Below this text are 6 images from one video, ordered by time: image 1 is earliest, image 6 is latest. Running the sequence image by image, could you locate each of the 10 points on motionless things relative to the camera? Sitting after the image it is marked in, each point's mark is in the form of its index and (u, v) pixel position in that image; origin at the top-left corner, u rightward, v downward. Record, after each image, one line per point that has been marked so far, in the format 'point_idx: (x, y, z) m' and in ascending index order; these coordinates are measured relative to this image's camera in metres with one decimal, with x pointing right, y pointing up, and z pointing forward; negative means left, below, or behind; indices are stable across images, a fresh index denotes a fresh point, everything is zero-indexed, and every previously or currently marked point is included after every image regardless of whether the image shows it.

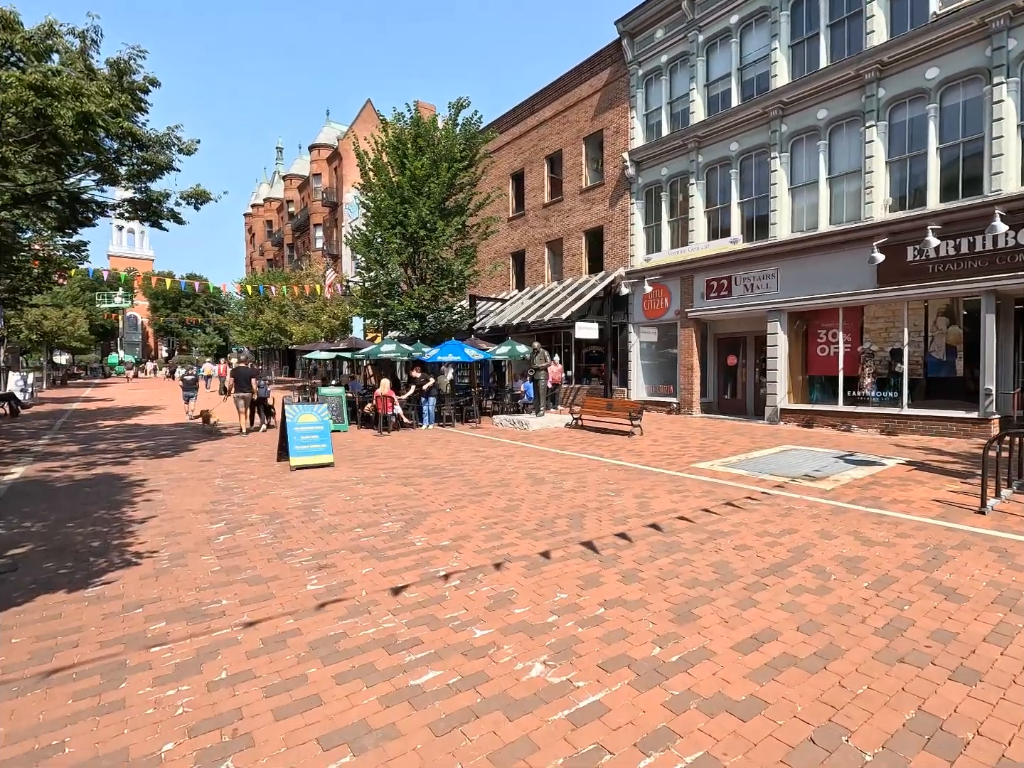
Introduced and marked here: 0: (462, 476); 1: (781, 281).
0: (-0.8, -1.5, +8.4) m
1: (+7.4, +2.8, +14.7) m
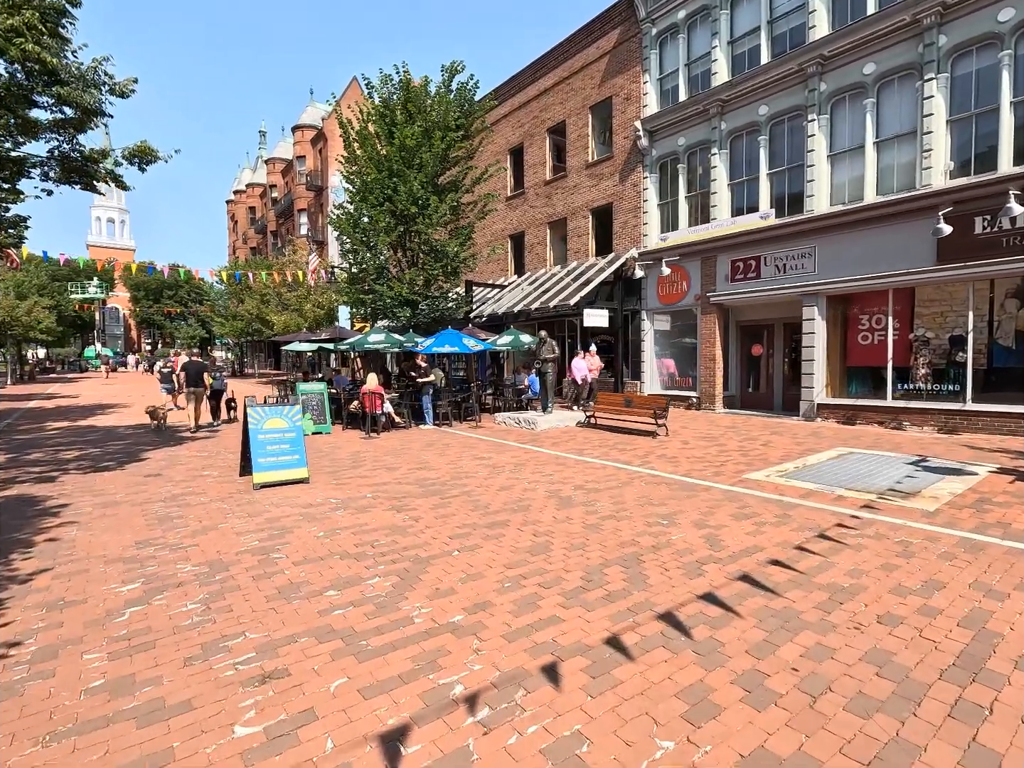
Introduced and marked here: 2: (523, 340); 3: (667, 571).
0: (-0.6, -1.4, +6.7) m
1: (+7.5, +3.0, +13.1) m
2: (+0.3, +1.3, +15.8) m
3: (+1.3, -1.6, +4.5) m
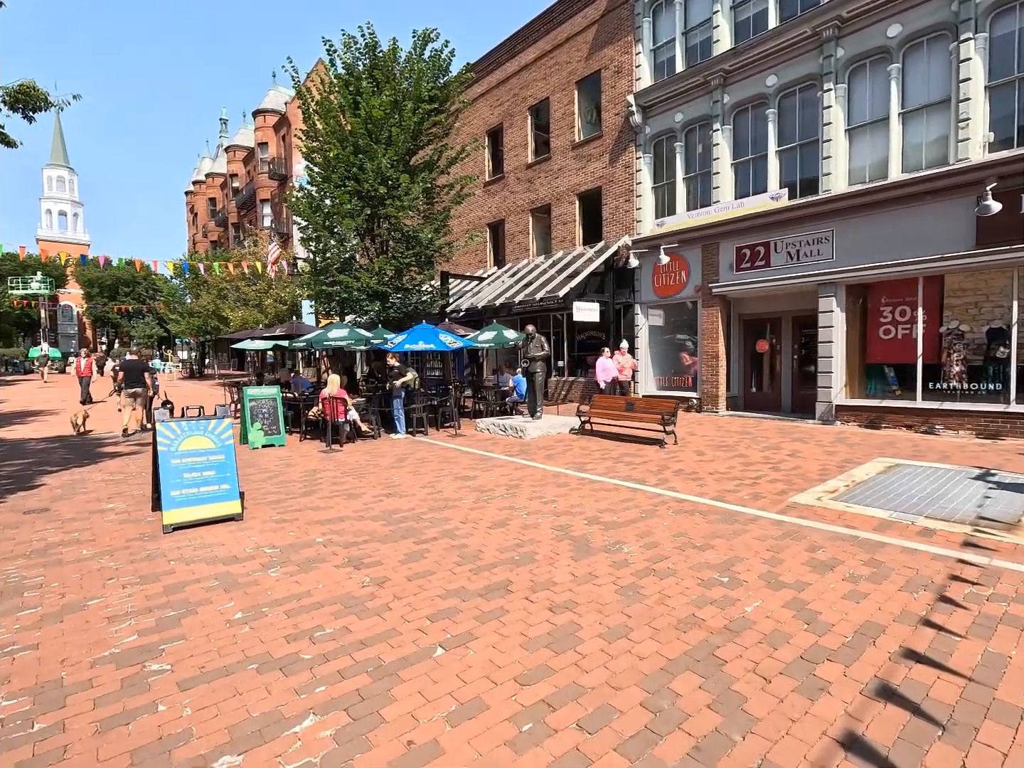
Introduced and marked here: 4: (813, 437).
0: (-0.6, -1.5, +5.1) m
1: (+7.1, +3.1, +11.8) m
2: (-0.1, +1.3, +14.2) m
3: (+1.4, -1.6, +2.9) m
4: (+5.9, -1.0, +10.5) m
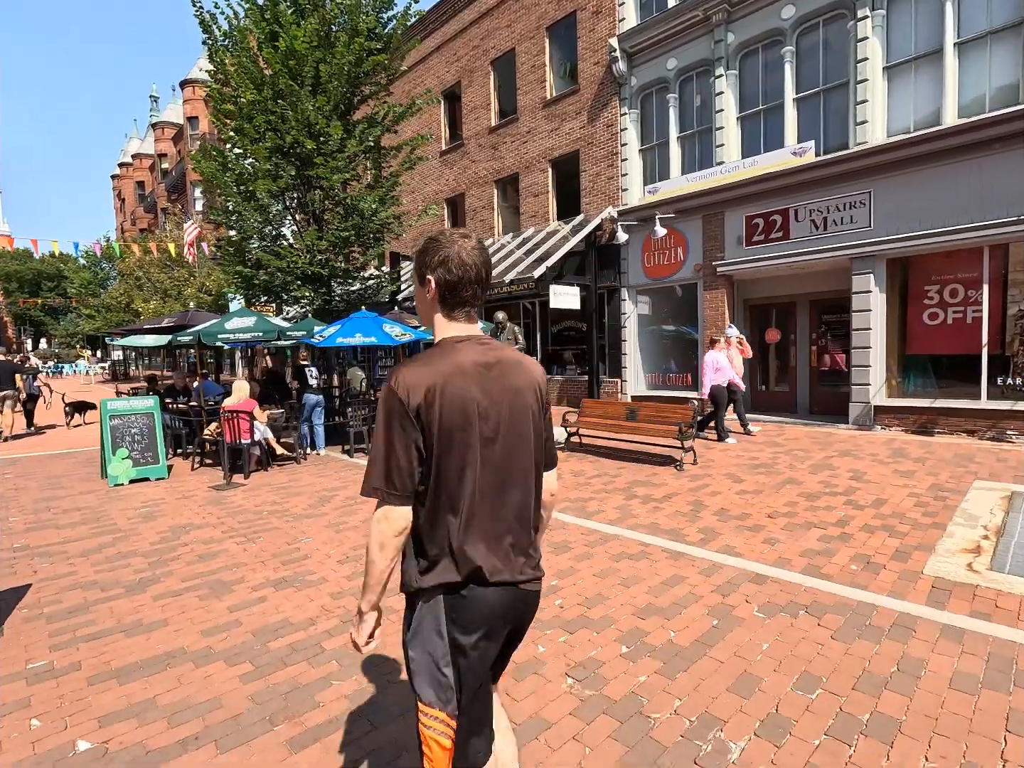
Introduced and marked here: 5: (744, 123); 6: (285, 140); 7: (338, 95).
0: (-0.7, -1.6, +2.4) m
1: (+6.5, +3.1, +9.6) m
2: (-0.9, +1.2, +11.5) m
3: (+1.4, -1.7, +0.4) m
4: (+5.4, -1.0, +8.3) m
5: (+4.9, +5.6, +11.5) m
6: (-5.0, +5.4, +12.0) m
7: (-4.0, +6.7, +12.5) m
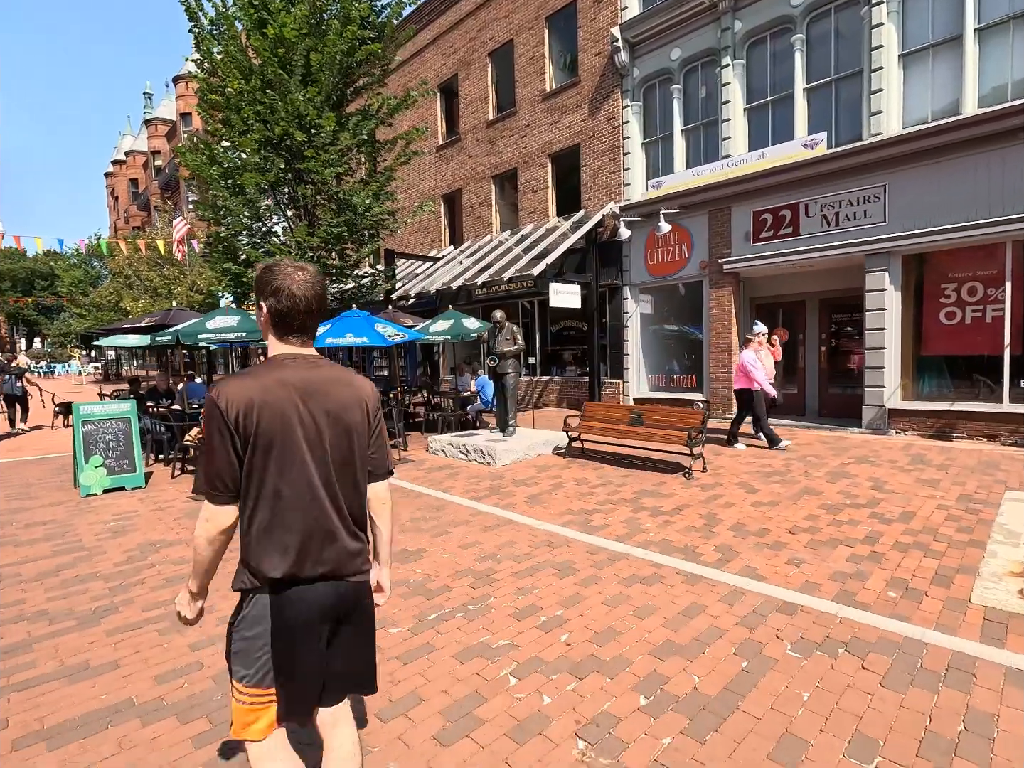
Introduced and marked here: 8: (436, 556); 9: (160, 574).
0: (-0.6, -1.7, +2.0) m
1: (+6.5, +3.1, +9.2) m
2: (-0.9, +1.2, +11.1) m
3: (+1.5, -1.7, -0.1) m
4: (+5.4, -1.0, +7.8) m
5: (+4.9, +5.5, +11.0) m
6: (-5.1, +5.4, +11.5) m
7: (-4.1, +6.6, +12.0) m
8: (-0.7, -1.5, +4.7) m
9: (-2.9, -1.6, +4.4) m
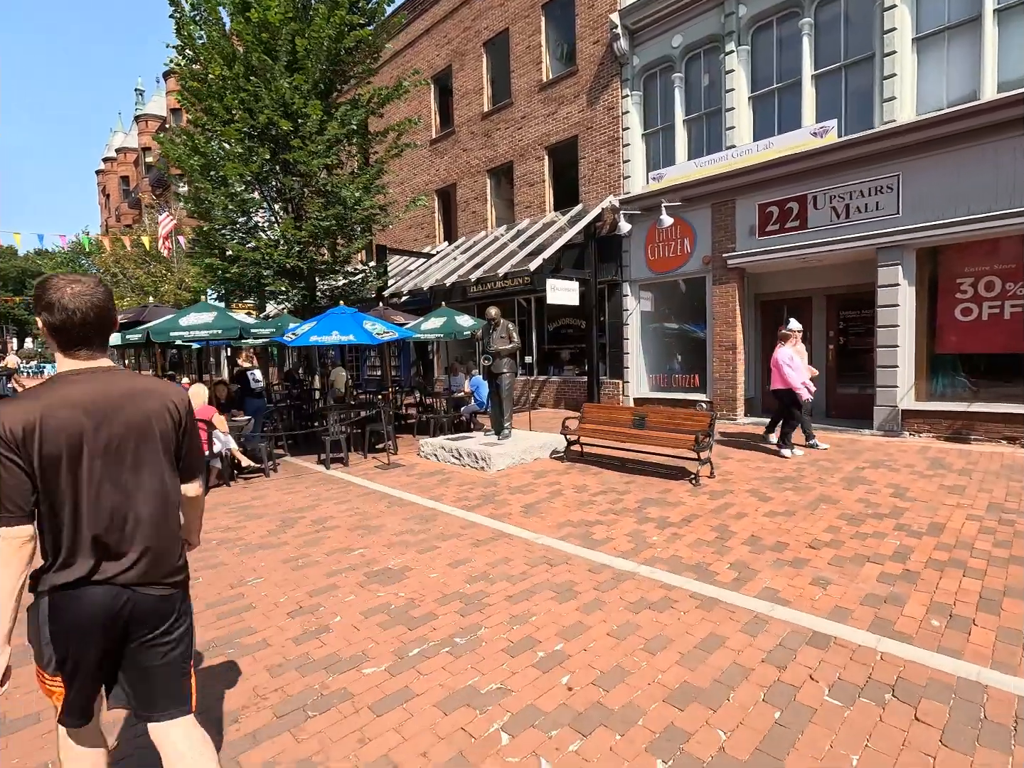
0: (-0.7, -1.7, +1.5) m
1: (+6.4, +3.1, +8.7) m
2: (-1.0, +1.2, +10.6) m
3: (+1.4, -1.8, -0.5) m
4: (+5.3, -1.0, +7.4) m
5: (+4.8, +5.5, +10.6) m
6: (-5.2, +5.4, +11.0) m
7: (-4.2, +6.6, +11.5) m
8: (-0.7, -1.5, +4.2) m
9: (-2.9, -1.6, +3.9) m
